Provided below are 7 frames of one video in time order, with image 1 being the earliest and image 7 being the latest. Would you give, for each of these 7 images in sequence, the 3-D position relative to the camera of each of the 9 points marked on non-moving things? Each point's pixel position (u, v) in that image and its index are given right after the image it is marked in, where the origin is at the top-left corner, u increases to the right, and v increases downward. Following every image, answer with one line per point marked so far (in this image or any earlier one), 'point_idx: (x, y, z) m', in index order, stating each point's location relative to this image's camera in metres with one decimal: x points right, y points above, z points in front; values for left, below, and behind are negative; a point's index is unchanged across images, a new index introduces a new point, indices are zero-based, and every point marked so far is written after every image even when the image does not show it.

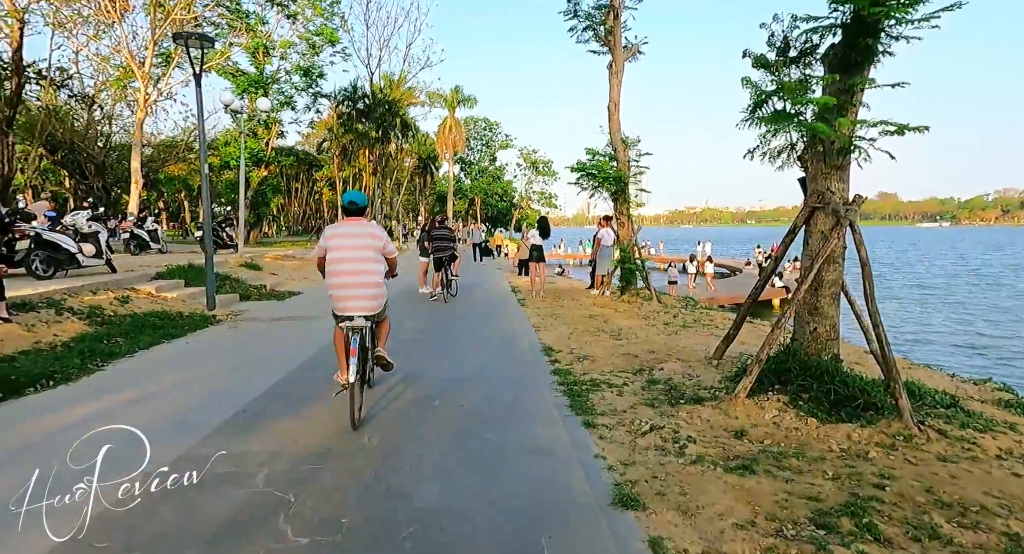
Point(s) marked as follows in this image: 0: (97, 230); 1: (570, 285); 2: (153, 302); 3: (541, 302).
0: (-8.2, +0.9, +11.2) m
1: (+1.8, -0.3, +17.3) m
2: (-6.3, -0.5, +10.1) m
3: (+0.7, -0.6, +13.4) m
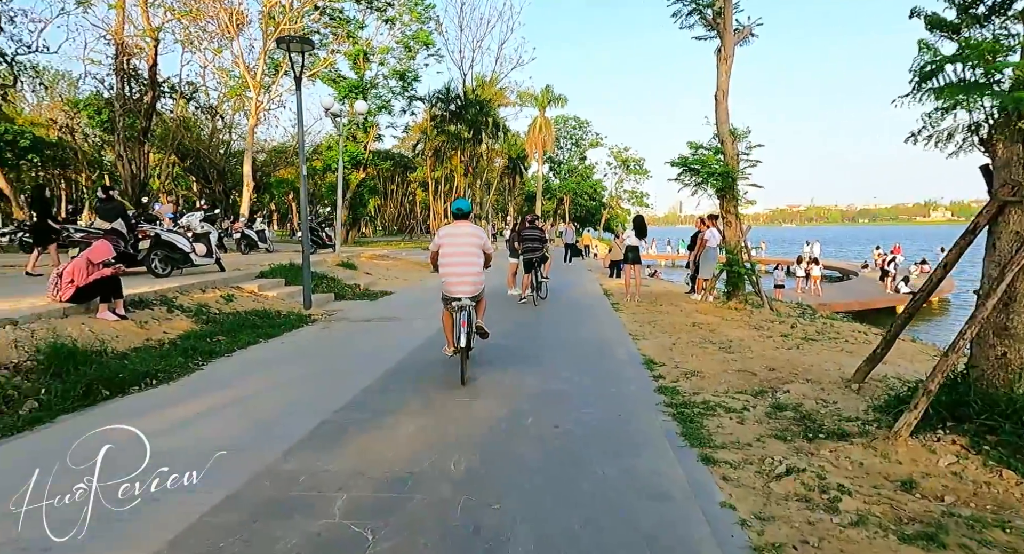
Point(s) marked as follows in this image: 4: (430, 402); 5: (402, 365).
0: (-6.3, +1.0, +11.8) m
1: (+4.4, -0.3, +16.3) m
2: (-4.7, -0.4, +10.4) m
3: (+2.8, -0.6, +12.6) m
4: (-0.8, -1.2, +5.4) m
5: (-1.3, -1.1, +7.1) m
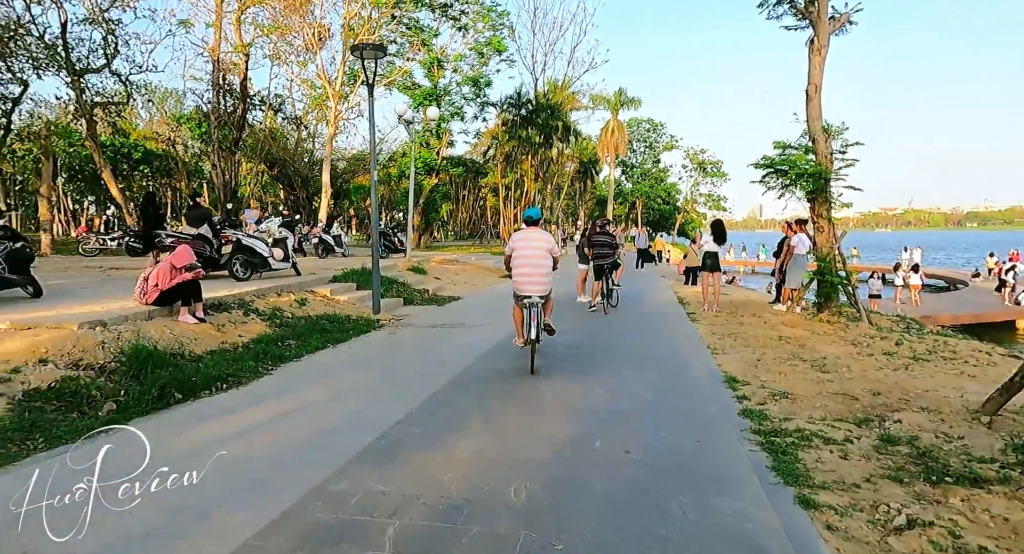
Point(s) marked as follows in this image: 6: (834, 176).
0: (-4.8, +0.9, +12.2) m
1: (+6.3, -0.6, +15.3) m
2: (-3.4, -0.5, +10.6) m
3: (+4.3, -0.8, +11.9) m
4: (-0.2, -1.3, +5.1) m
5: (-0.5, -1.2, +6.8) m
6: (+6.1, +1.9, +10.9) m
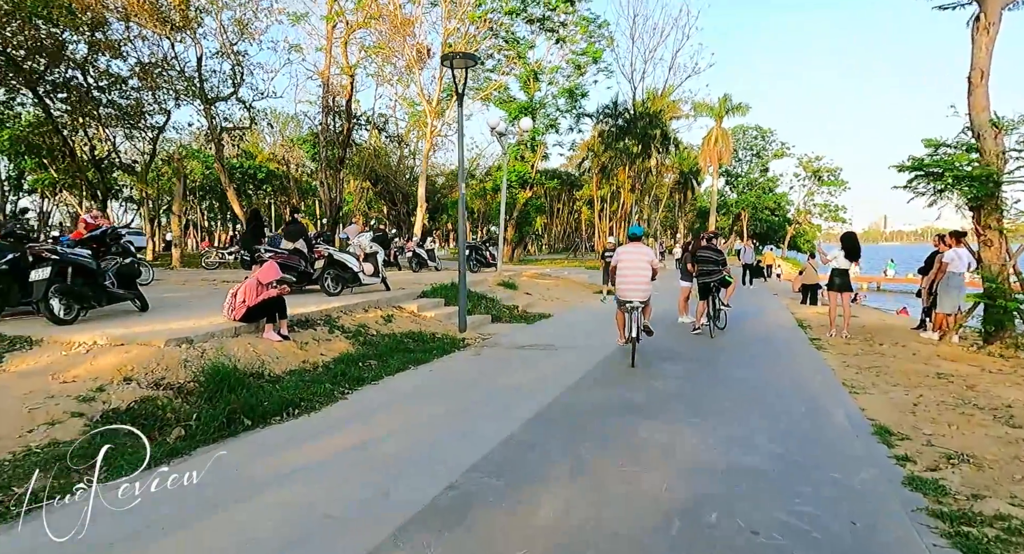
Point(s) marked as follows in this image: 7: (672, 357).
0: (-2.9, +0.6, +12.1) m
1: (+8.6, -1.0, +13.3) m
2: (-1.8, -0.8, +10.2) m
3: (+6.0, -1.2, +10.2) m
4: (+0.5, -1.4, +4.3) m
5: (+0.5, -1.4, +6.1) m
6: (+7.8, +1.6, +9.0) m
7: (+2.5, -1.3, +9.0) m
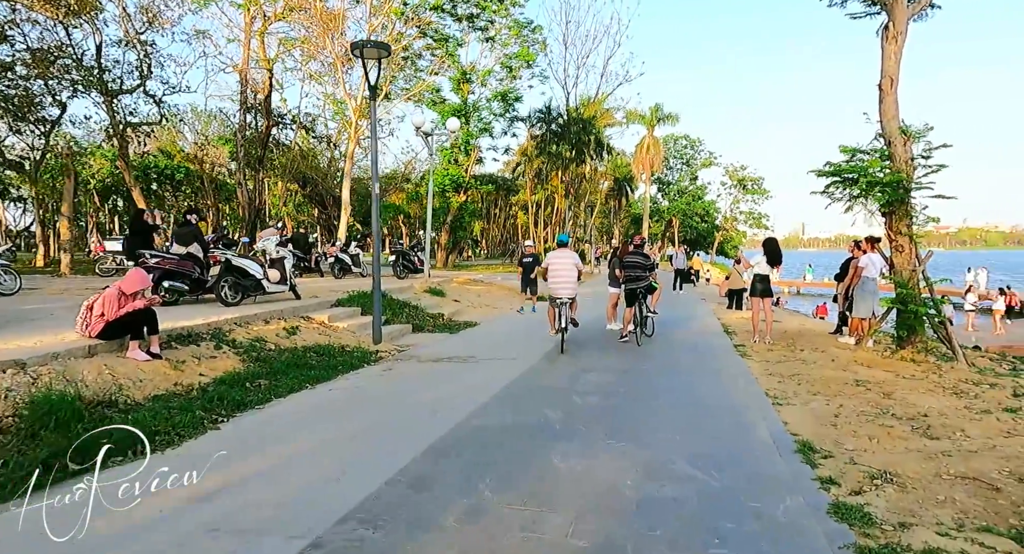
0: (-4.4, +0.4, +11.1) m
1: (+6.9, -1.2, +13.5) m
2: (-3.1, -0.9, +9.4) m
3: (+4.6, -1.3, +10.2) m
4: (-0.2, -1.5, +3.7) m
5: (-0.5, -1.5, +5.5) m
6: (+6.5, +1.5, +9.2) m
7: (+1.3, -1.4, +8.6) m
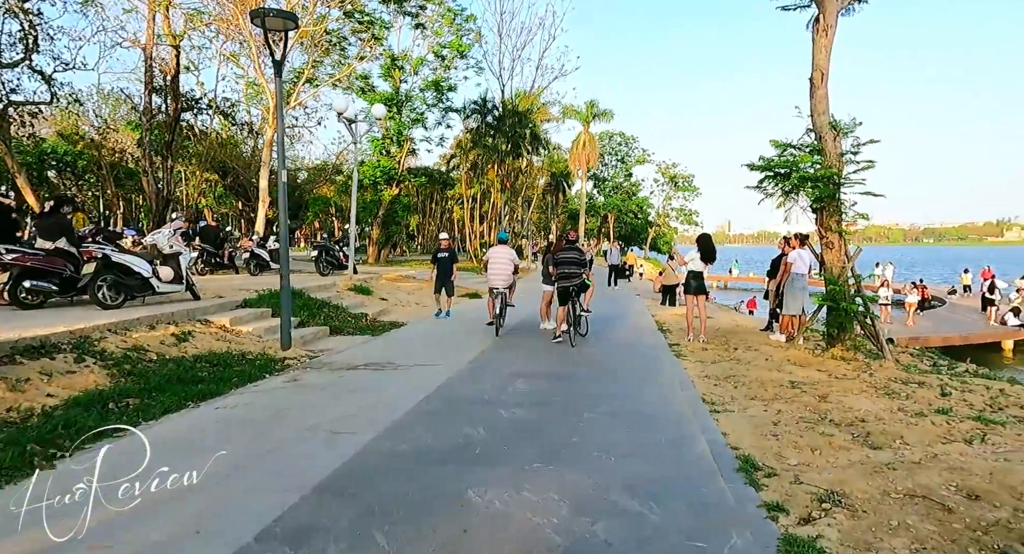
0: (-5.7, +0.5, +9.9) m
1: (+5.3, -1.1, +13.5) m
2: (-4.2, -0.9, +8.3) m
3: (+3.4, -1.3, +9.9) m
4: (-0.7, -1.5, +3.0) m
5: (-1.2, -1.5, +4.7) m
6: (+5.3, +1.5, +9.1) m
7: (+0.2, -1.3, +8.0) m
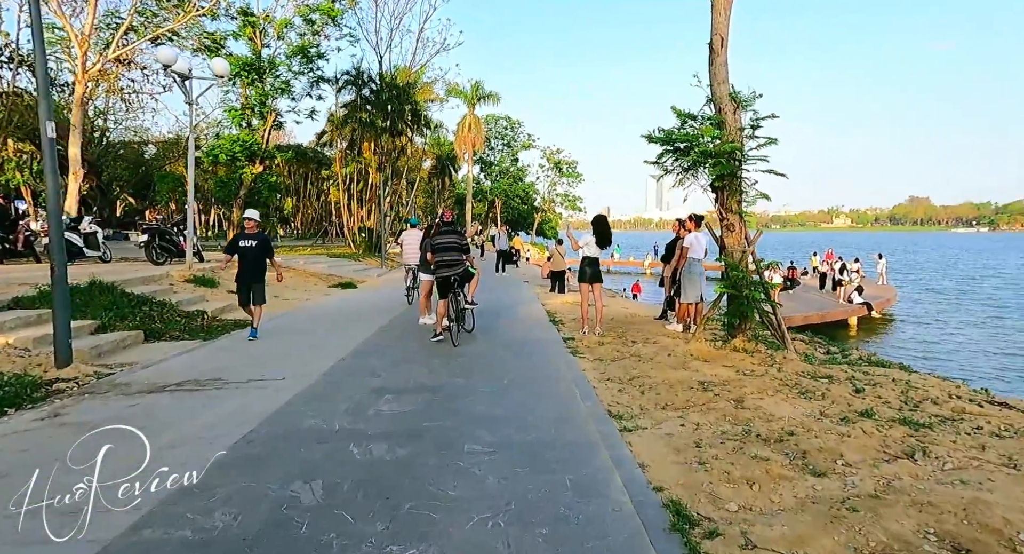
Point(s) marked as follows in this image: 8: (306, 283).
0: (-7.5, +0.5, +7.1) m
1: (+2.6, -0.7, +12.8) m
2: (-5.7, -0.8, +5.9) m
3: (+1.4, -1.0, +8.9) m
4: (-1.3, -1.5, +1.3) m
5: (-2.0, -1.5, +2.9) m
6: (+3.4, +1.7, +8.4) m
7: (-1.3, -1.2, +6.4) m
8: (-6.4, -0.1, +17.7) m
